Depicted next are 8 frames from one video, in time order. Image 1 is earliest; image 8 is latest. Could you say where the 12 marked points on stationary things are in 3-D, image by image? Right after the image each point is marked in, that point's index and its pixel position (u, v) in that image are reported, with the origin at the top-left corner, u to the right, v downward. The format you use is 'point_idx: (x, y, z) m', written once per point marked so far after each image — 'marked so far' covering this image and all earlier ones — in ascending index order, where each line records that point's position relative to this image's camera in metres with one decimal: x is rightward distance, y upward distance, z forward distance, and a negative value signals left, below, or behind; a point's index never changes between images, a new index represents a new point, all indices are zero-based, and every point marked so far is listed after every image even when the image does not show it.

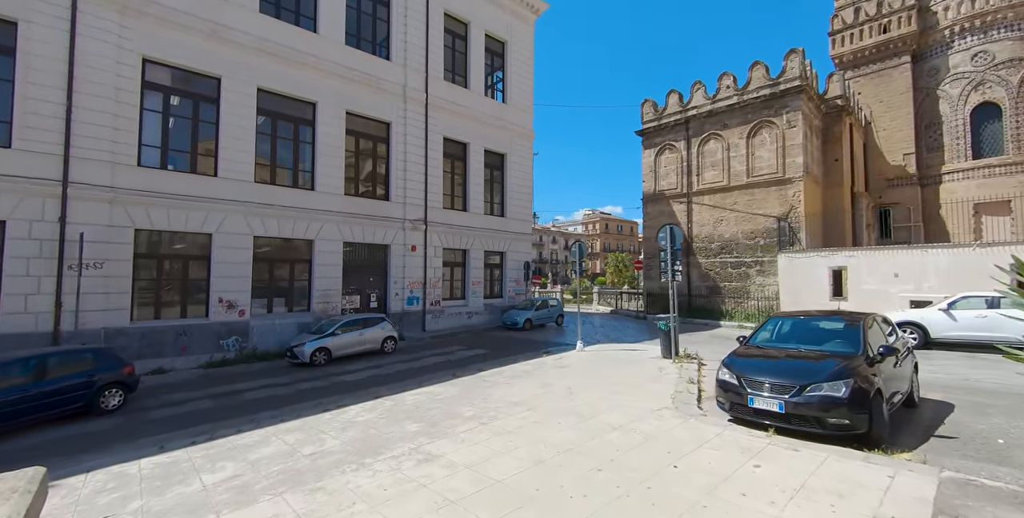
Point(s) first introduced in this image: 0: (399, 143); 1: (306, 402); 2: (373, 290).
0: (-4.3, +4.4, +16.7) m
1: (-3.9, -2.7, +8.3) m
2: (-5.0, -1.1, +16.0) m
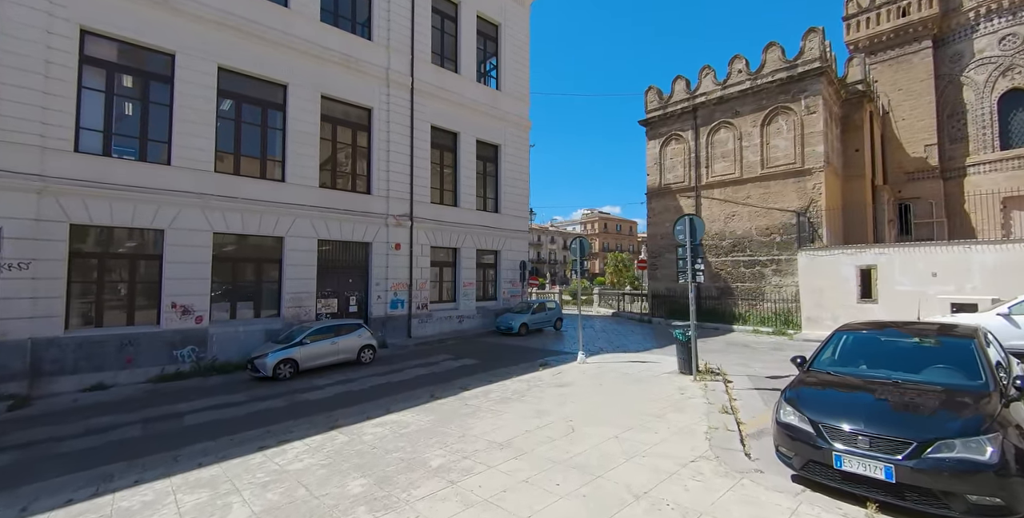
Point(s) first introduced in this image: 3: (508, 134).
0: (-4.5, +4.4, +15.2) m
1: (-4.0, -2.7, +6.9) m
2: (-5.2, -1.1, +14.5) m
3: (-0.1, +5.4, +19.3) m
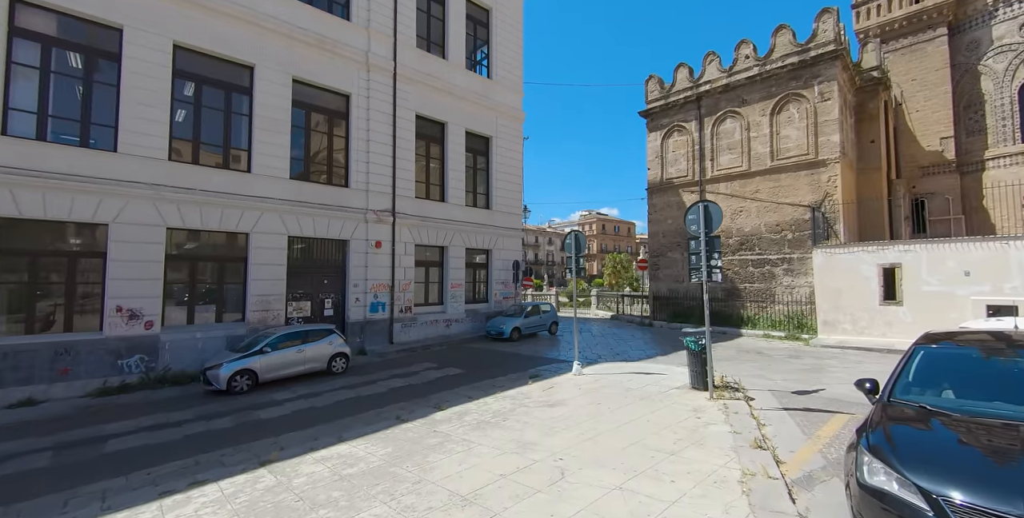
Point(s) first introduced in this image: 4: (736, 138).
0: (-4.8, +4.4, +14.0) m
1: (-4.3, -2.6, +5.6) m
2: (-5.5, -1.1, +13.2) m
3: (-0.4, +5.5, +18.1) m
4: (+8.6, +4.6, +17.1) m
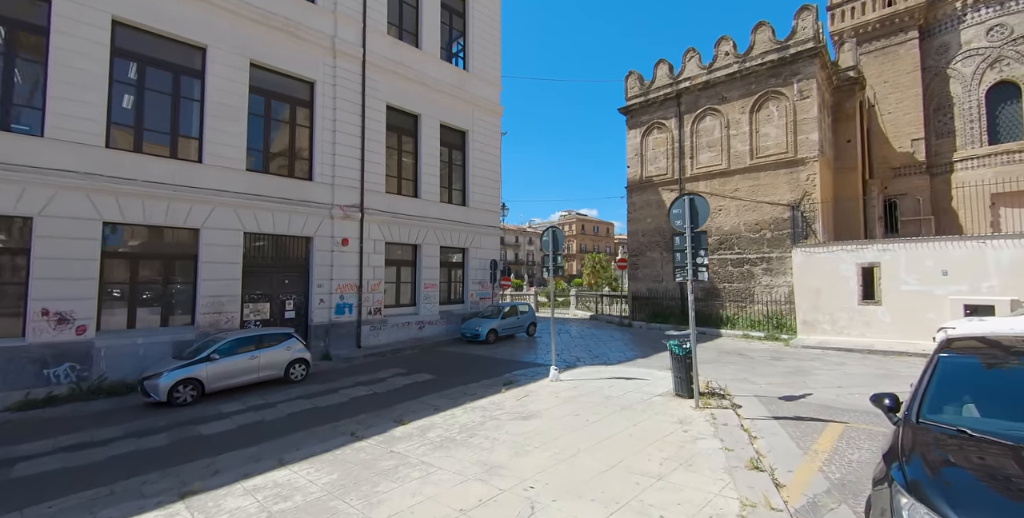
0: (-5.5, +4.5, +13.2) m
1: (-4.7, -2.5, +4.8) m
2: (-6.2, -1.0, +12.4) m
3: (-1.4, +5.5, +17.5) m
4: (+7.7, +4.7, +16.9) m
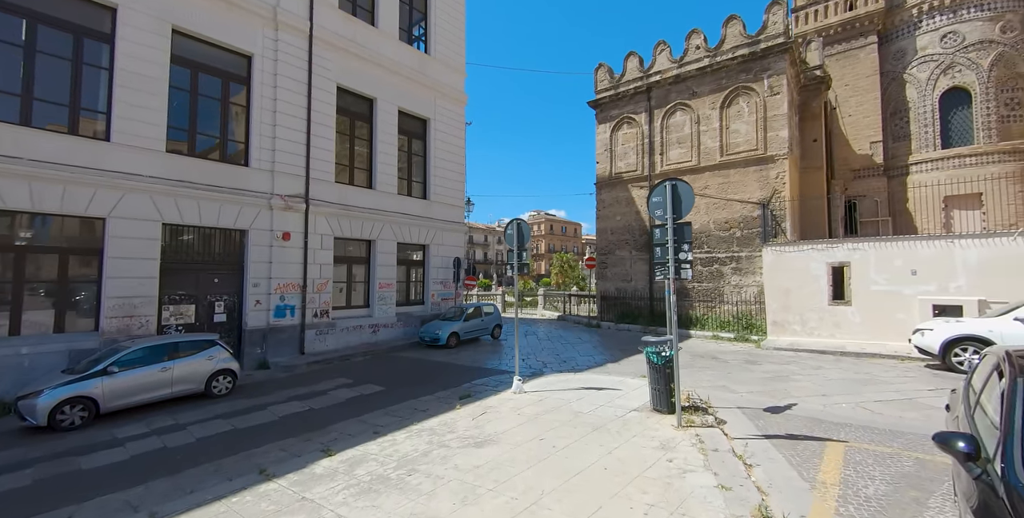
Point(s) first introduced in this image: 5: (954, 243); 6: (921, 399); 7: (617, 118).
0: (-6.5, +4.6, +11.8) m
1: (-5.1, -2.5, +3.5) m
2: (-7.1, -0.9, +10.9) m
3: (-2.7, +5.6, +16.4) m
4: (+6.4, +4.7, +16.4) m
5: (+10.7, +0.4, +10.8) m
6: (+6.1, -2.1, +6.6) m
7: (+4.3, +5.8, +18.2) m
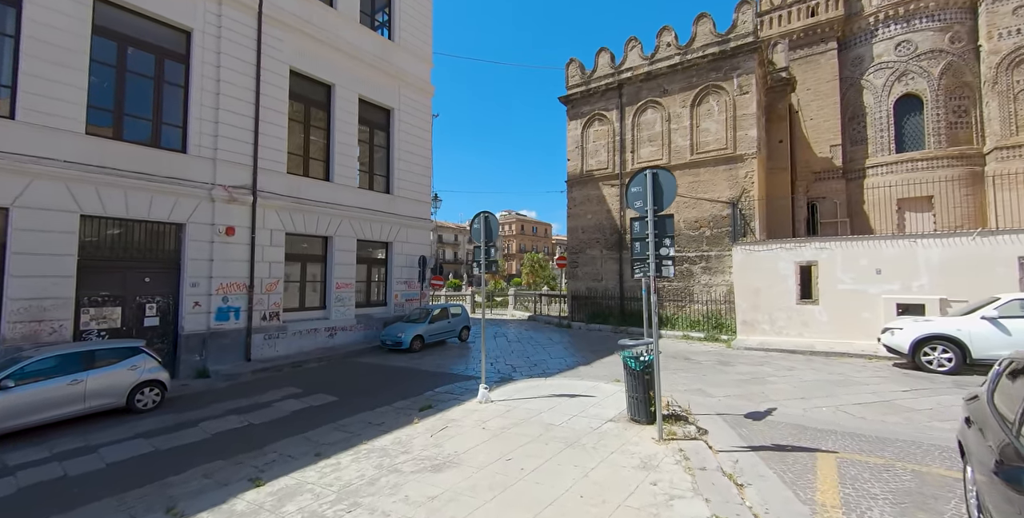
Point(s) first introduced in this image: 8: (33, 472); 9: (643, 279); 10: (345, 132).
0: (-7.3, +4.6, +10.7) m
1: (-5.4, -2.4, +2.5) m
2: (-7.9, -0.8, +9.8) m
3: (-3.8, +5.6, +15.5) m
4: (+5.2, +4.7, +16.3) m
5: (+9.9, +0.4, +10.9) m
6: (+5.6, -2.0, +6.4) m
7: (+3.0, +5.8, +17.9) m
8: (-5.8, -2.6, +5.4) m
9: (+1.5, -0.2, +4.8) m
10: (-5.1, +3.9, +13.6) m
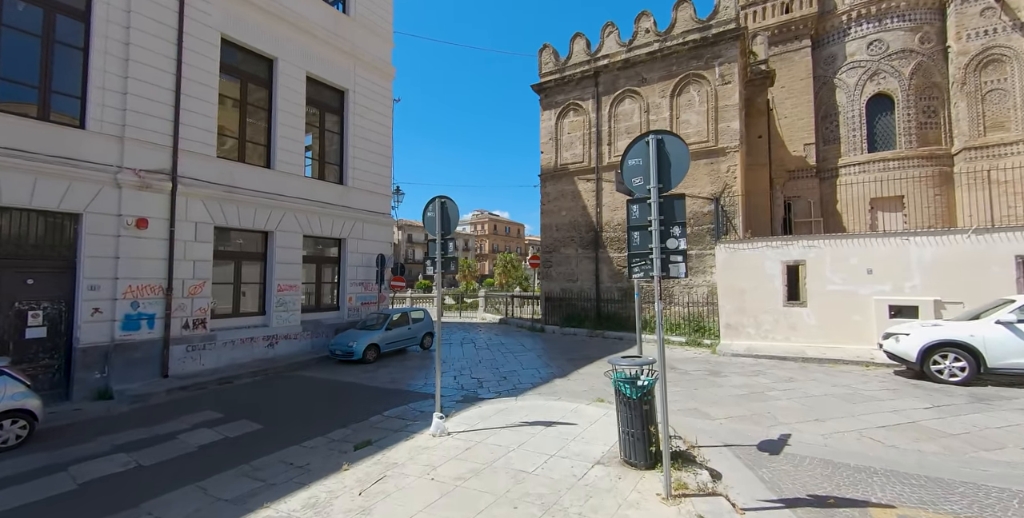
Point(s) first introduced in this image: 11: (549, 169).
0: (-8.0, +4.7, +9.0) m
1: (-5.5, -2.3, +0.9) m
2: (-8.5, -0.8, +8.0) m
3: (-4.8, +5.7, +14.0) m
4: (+4.2, +4.7, +15.3) m
5: (+9.1, +0.4, +10.3) m
6: (+5.1, -2.0, +5.5) m
7: (+1.8, +5.8, +16.8) m
8: (-6.1, -2.5, +3.8) m
9: (+1.1, -0.2, +3.7) m
10: (-6.0, +3.9, +12.0) m
11: (+1.4, +3.4, +17.0) m
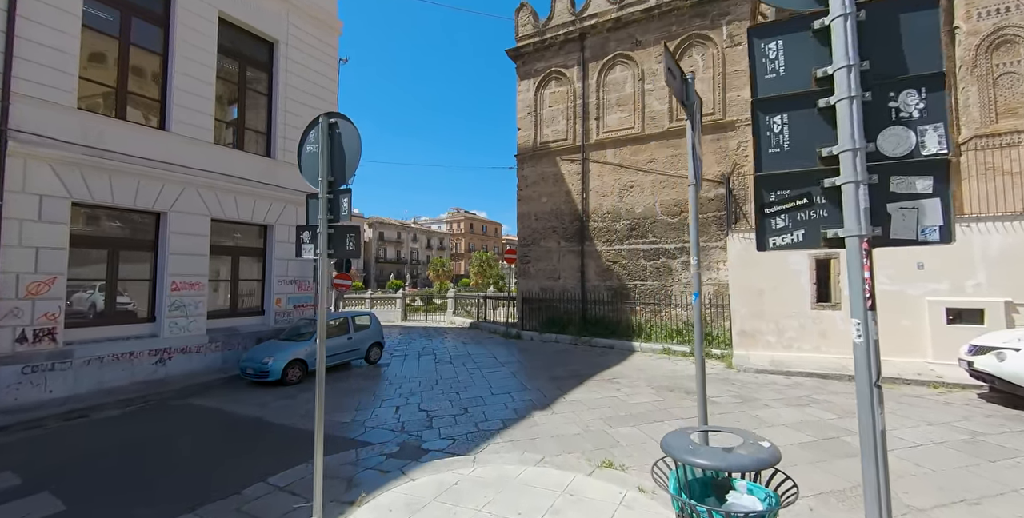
0: (-8.5, +4.9, +6.2) m
1: (-5.7, -2.1, -1.7) m
2: (-9.0, -0.6, +5.2) m
3: (-5.6, +5.9, +11.4) m
4: (+3.3, +4.9, +13.1) m
5: (+8.5, +0.6, +8.3) m
6: (+4.8, -1.8, +3.4) m
7: (+0.9, +6.0, +14.5) m
8: (-6.4, -2.3, +1.1) m
9: (+0.9, 0.0, +1.3) m
10: (-6.7, +4.1, +9.3) m
11: (+0.4, +3.6, +14.7) m
